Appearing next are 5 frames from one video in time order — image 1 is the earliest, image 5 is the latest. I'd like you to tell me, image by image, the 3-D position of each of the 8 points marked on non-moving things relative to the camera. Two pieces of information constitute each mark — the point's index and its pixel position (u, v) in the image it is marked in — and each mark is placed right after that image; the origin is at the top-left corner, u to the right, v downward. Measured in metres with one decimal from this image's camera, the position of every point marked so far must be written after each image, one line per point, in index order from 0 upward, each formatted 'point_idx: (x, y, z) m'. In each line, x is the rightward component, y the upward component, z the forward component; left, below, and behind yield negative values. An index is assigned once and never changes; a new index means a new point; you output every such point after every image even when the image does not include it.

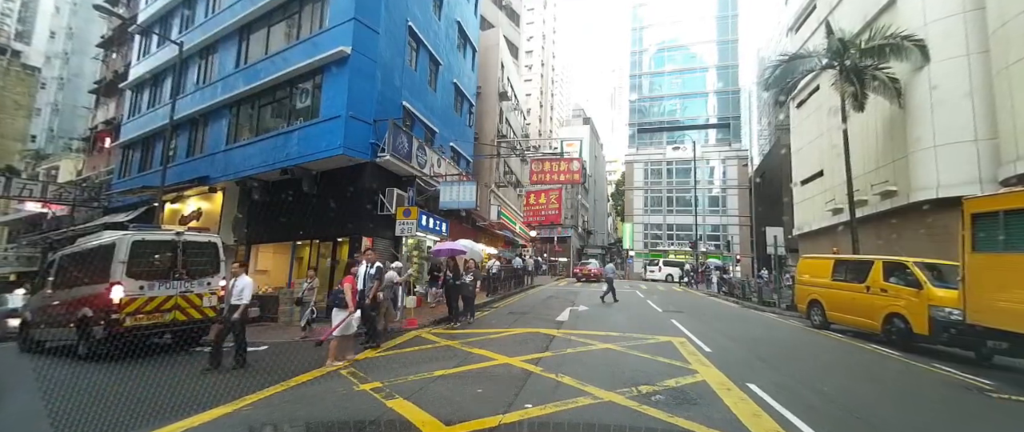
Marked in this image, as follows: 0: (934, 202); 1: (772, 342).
0: (+15.9, +0.5, +13.9) m
1: (+6.8, -3.2, +9.7) m
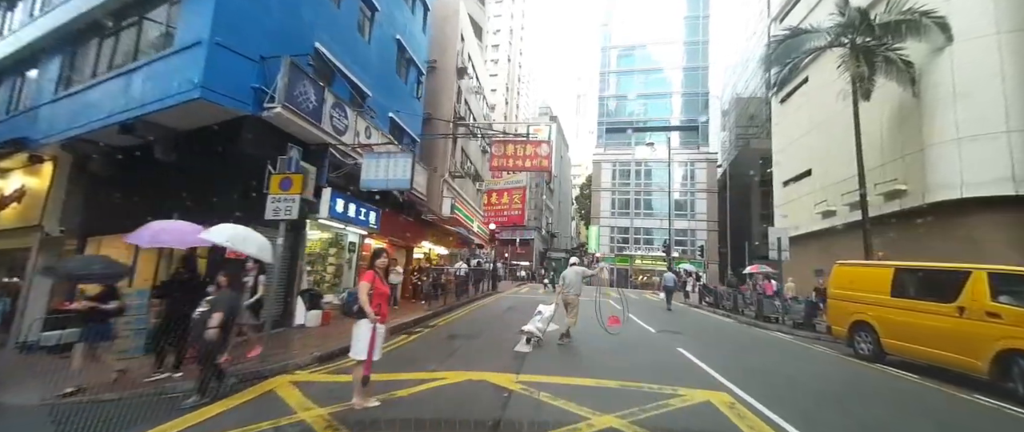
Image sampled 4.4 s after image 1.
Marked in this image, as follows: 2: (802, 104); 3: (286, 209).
0: (+14.4, +0.5, +12.0) m
1: (+5.7, -3.0, +6.9) m
2: (+15.7, +6.1, +19.8) m
3: (-3.9, +0.1, +6.4) m
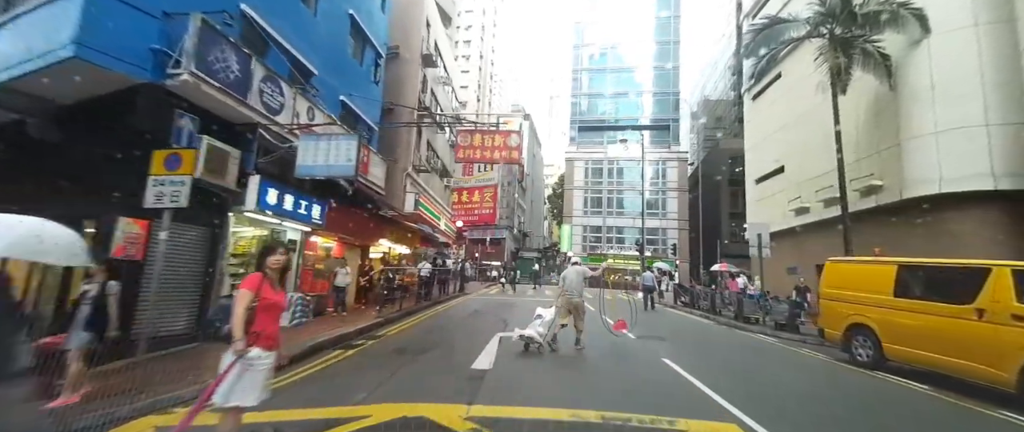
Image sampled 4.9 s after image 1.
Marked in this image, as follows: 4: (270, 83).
0: (+13.3, +0.6, +11.8) m
1: (+5.0, -2.9, +6.1) m
2: (+14.1, +6.2, +19.7) m
3: (-4.5, +0.3, +4.9) m
4: (-5.7, +3.1, +8.8) m
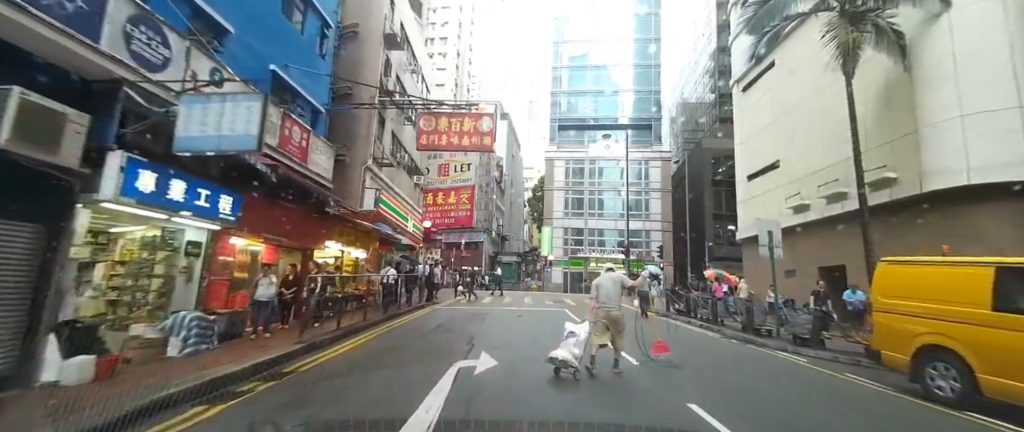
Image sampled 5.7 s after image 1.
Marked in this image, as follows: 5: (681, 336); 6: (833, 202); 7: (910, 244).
0: (+12.6, +0.8, +10.5) m
1: (+4.6, -2.7, +4.2) m
2: (+12.8, +6.3, +18.4) m
3: (-4.9, +0.5, +2.6) m
4: (-6.3, +3.3, +6.4) m
5: (+4.8, -3.4, +10.6) m
6: (+12.9, +0.6, +14.9) m
7: (+12.9, -1.0, +12.5) m
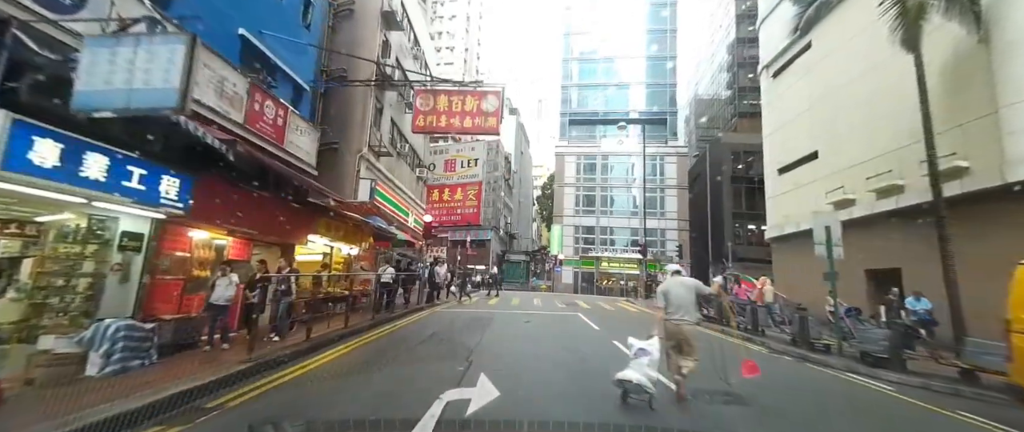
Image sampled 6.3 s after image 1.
0: (+12.8, +0.9, +8.6) m
1: (+4.6, -2.5, +2.6) m
2: (+13.3, +6.5, +16.6) m
3: (-4.8, +0.7, +1.2) m
4: (-6.2, +3.5, +5.0) m
5: (+5.0, -3.3, +8.9) m
6: (+13.2, +0.7, +13.0) m
7: (+13.1, -0.8, +10.7) m
